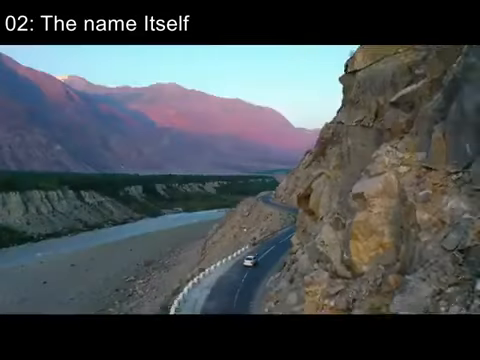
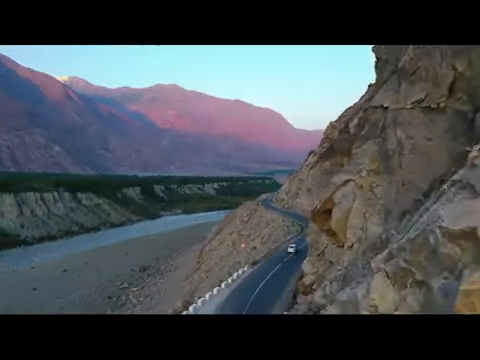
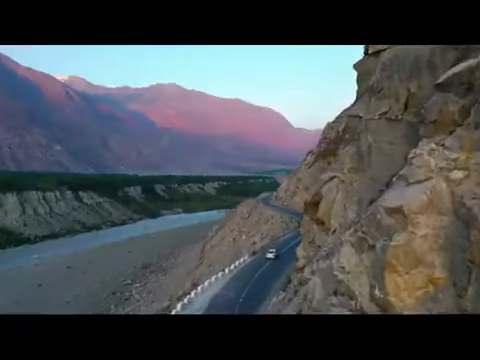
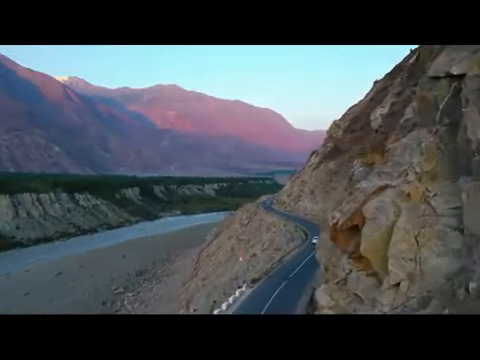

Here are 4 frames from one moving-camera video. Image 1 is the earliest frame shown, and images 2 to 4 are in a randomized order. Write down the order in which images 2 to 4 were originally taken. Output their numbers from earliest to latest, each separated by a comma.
3, 2, 4
